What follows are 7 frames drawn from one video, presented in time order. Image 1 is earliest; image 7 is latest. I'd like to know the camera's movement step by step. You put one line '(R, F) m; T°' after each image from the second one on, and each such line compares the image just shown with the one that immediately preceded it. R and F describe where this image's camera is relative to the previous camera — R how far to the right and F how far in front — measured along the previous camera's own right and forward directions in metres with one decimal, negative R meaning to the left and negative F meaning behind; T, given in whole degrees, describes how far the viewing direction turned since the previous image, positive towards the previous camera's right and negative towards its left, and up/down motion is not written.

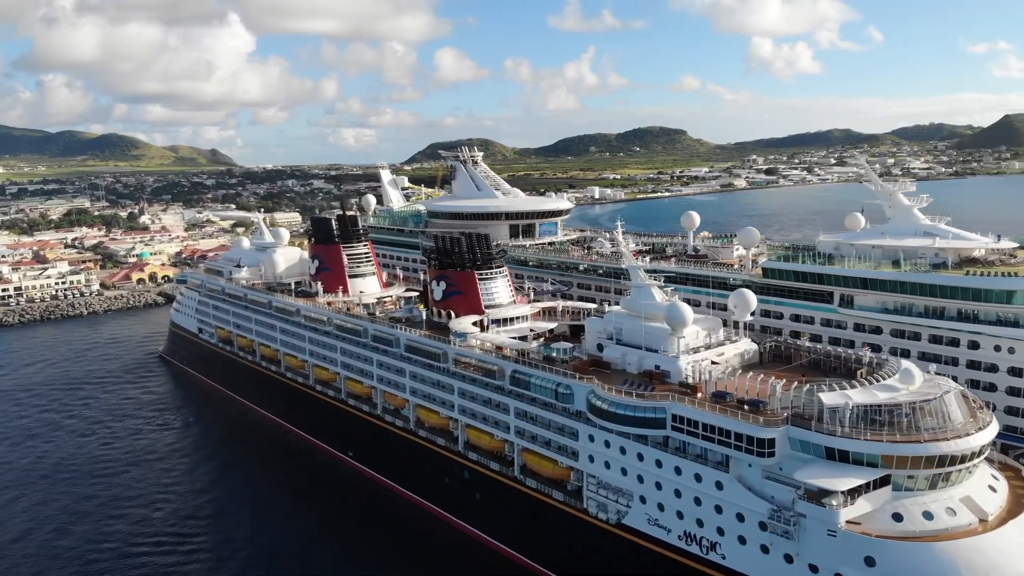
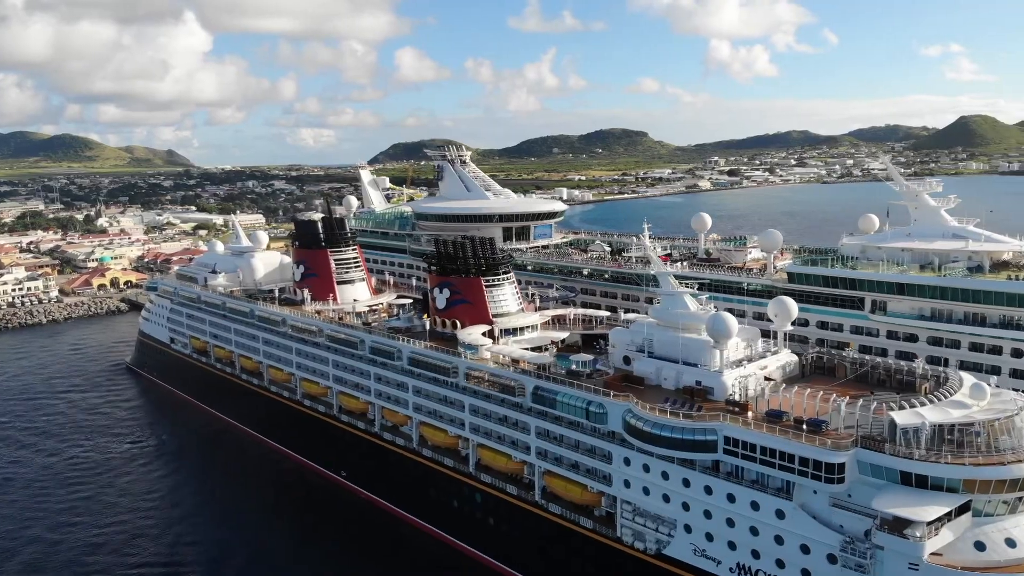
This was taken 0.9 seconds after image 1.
(-1.4, +1.8) m; +3°
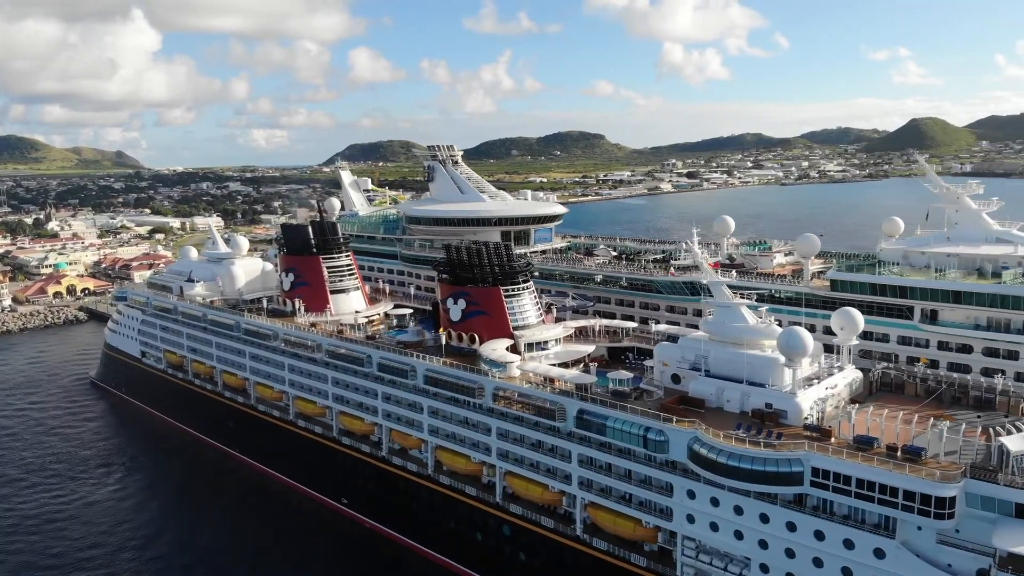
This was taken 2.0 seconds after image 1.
(-1.7, +2.0) m; +3°
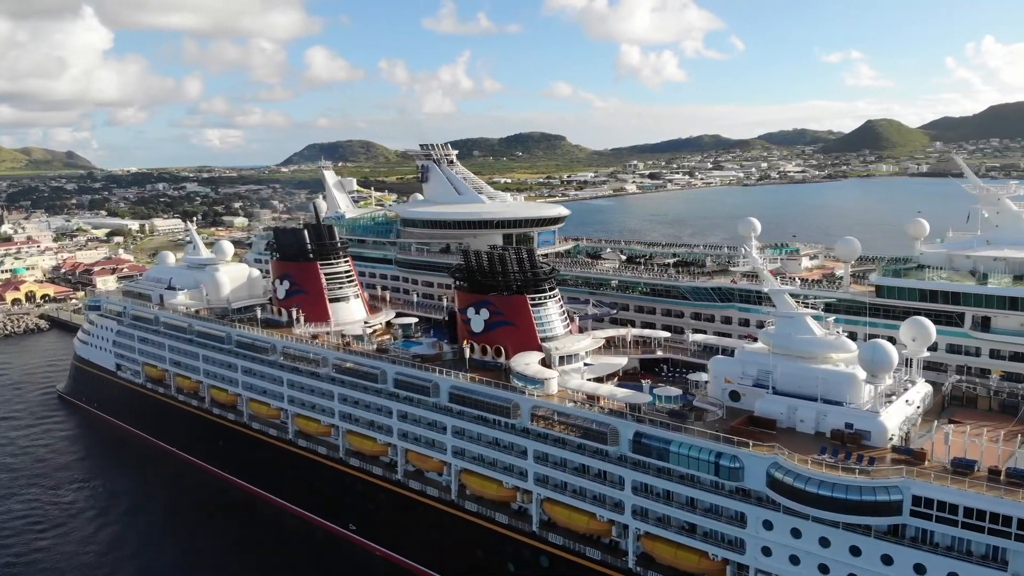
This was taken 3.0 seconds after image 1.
(-1.6, +1.7) m; +3°
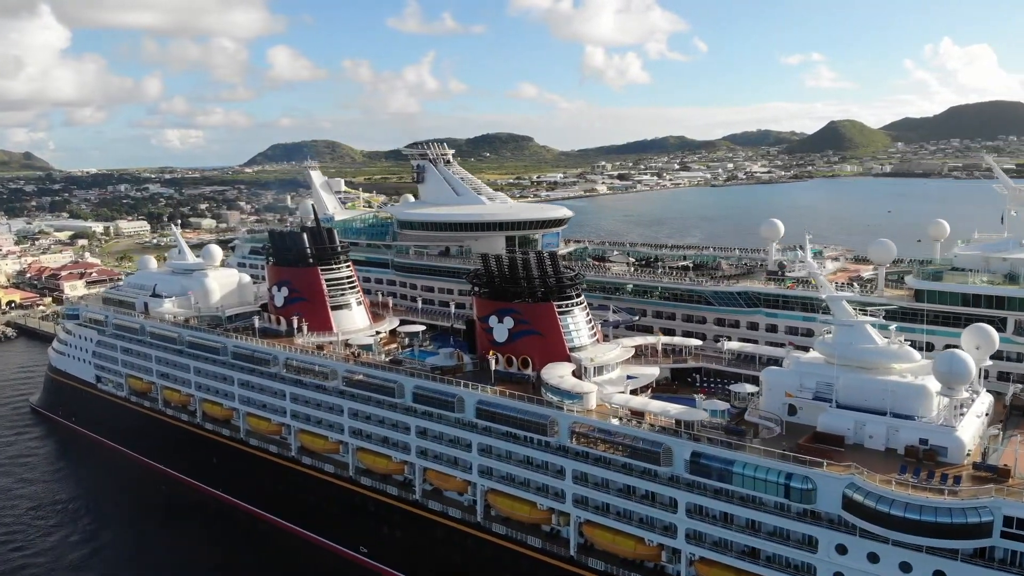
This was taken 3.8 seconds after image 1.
(-1.4, +1.3) m; +2°
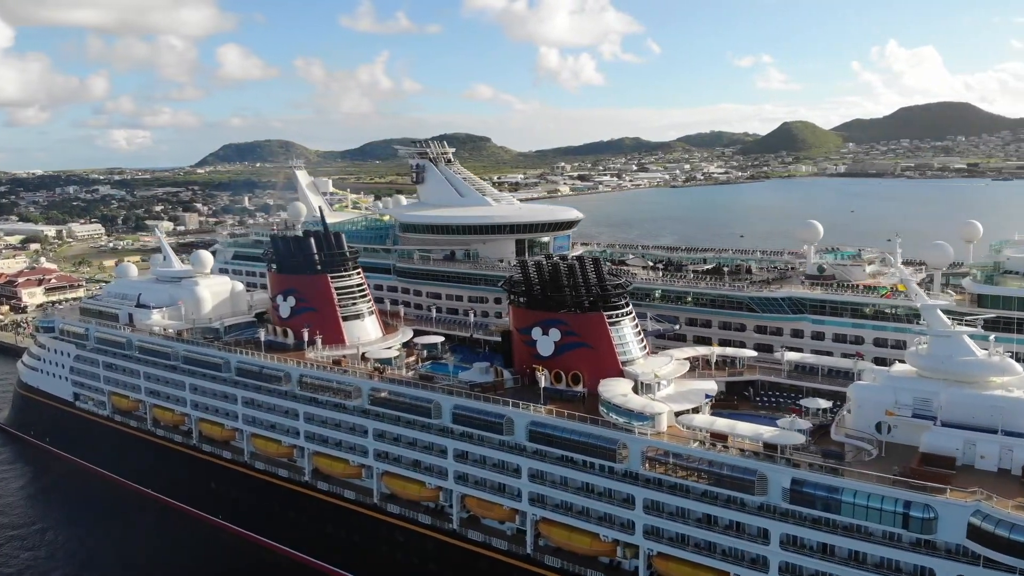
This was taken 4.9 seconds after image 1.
(-1.9, +1.7) m; +3°
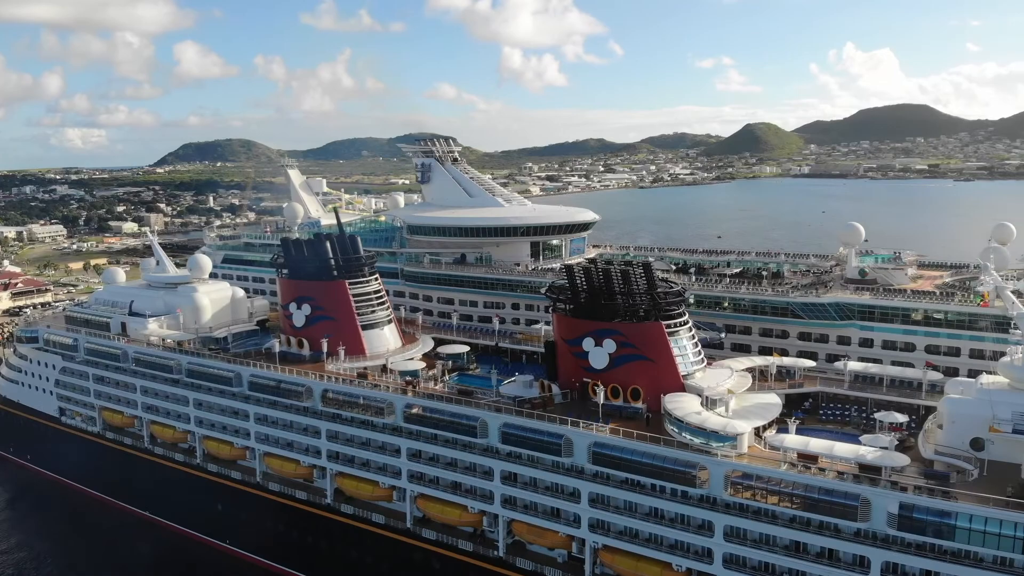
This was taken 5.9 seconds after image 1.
(-1.7, +1.4) m; +2°
